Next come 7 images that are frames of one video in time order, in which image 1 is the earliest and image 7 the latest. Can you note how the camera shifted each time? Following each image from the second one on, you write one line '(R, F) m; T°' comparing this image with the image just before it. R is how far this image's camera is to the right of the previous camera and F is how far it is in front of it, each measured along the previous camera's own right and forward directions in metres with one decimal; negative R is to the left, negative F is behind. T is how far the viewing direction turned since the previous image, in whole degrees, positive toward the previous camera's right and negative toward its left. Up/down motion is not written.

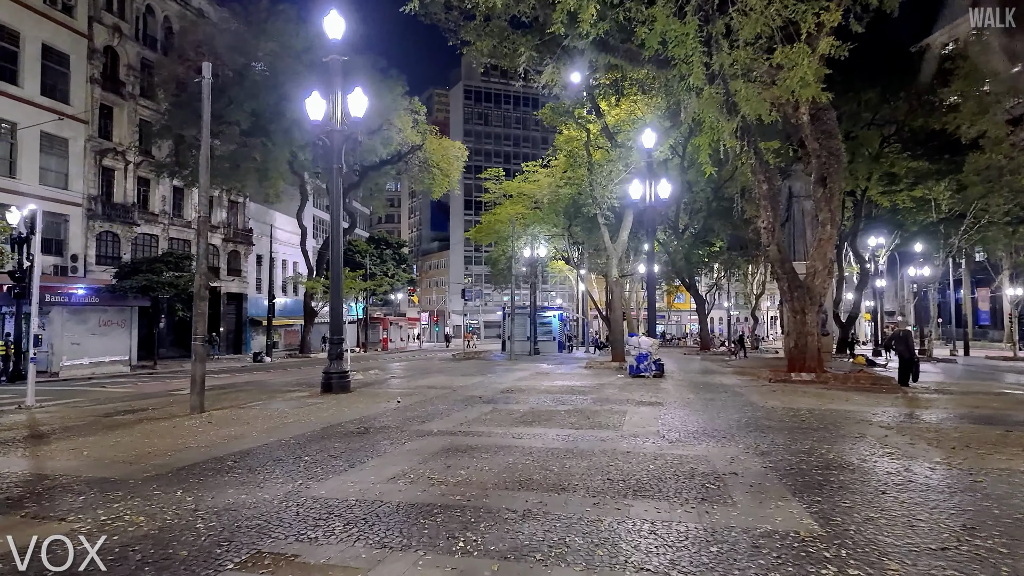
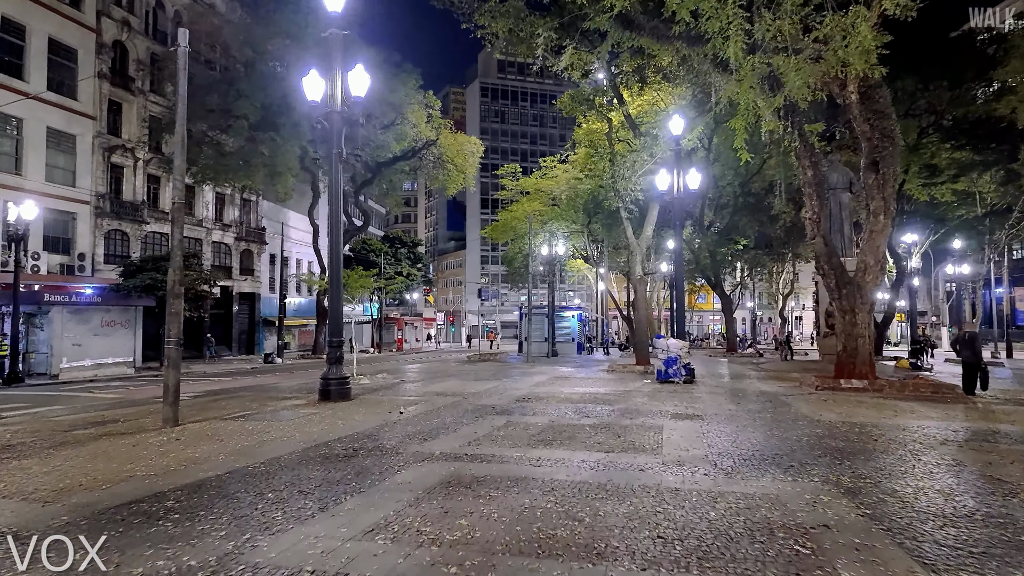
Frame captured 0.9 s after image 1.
(0.0, +1.3) m; -2°
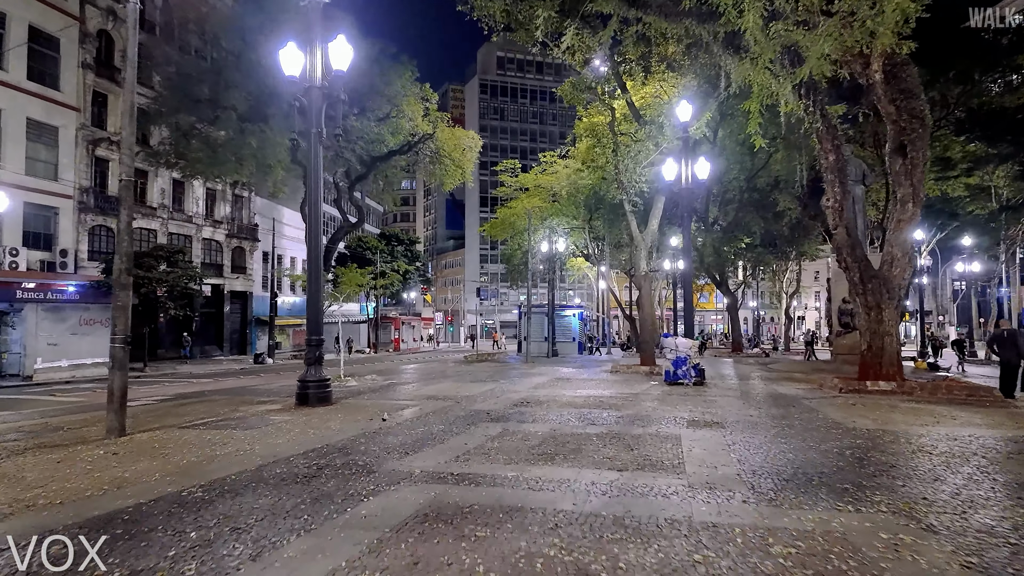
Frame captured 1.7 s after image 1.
(0.0, +1.0) m; 0°
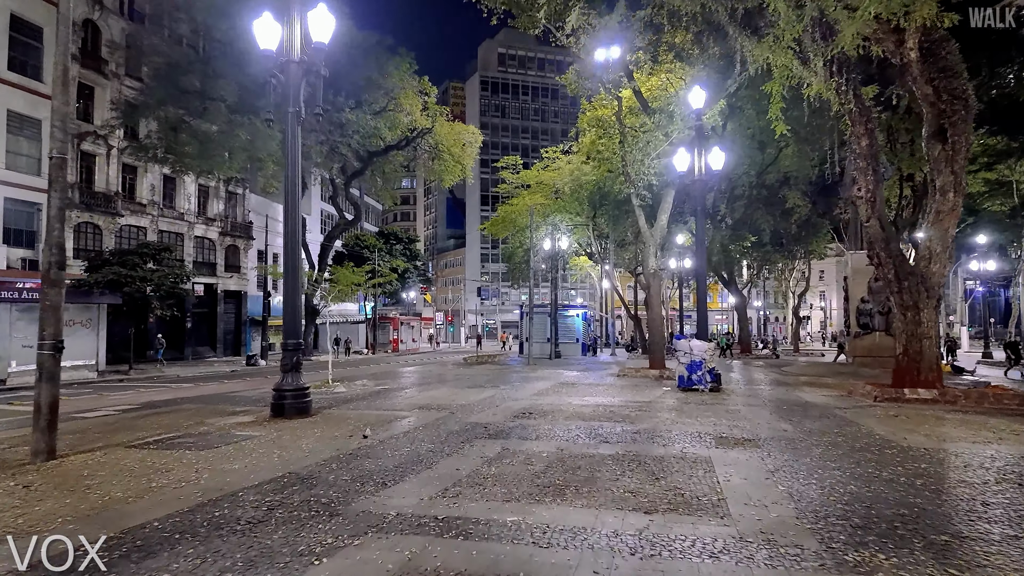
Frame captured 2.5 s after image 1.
(0.0, +1.1) m; 0°
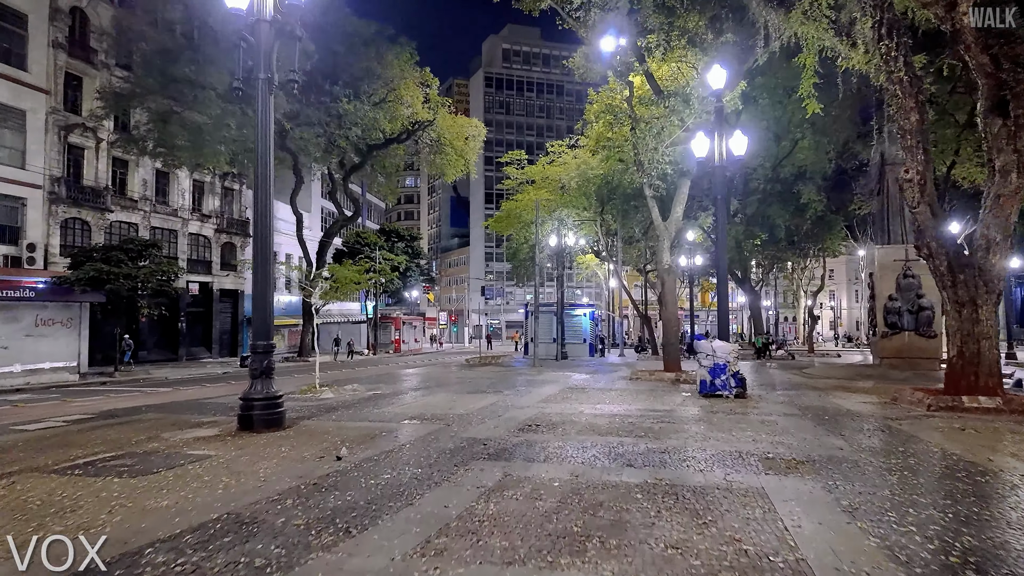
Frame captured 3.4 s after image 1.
(0.0, +1.2) m; 0°
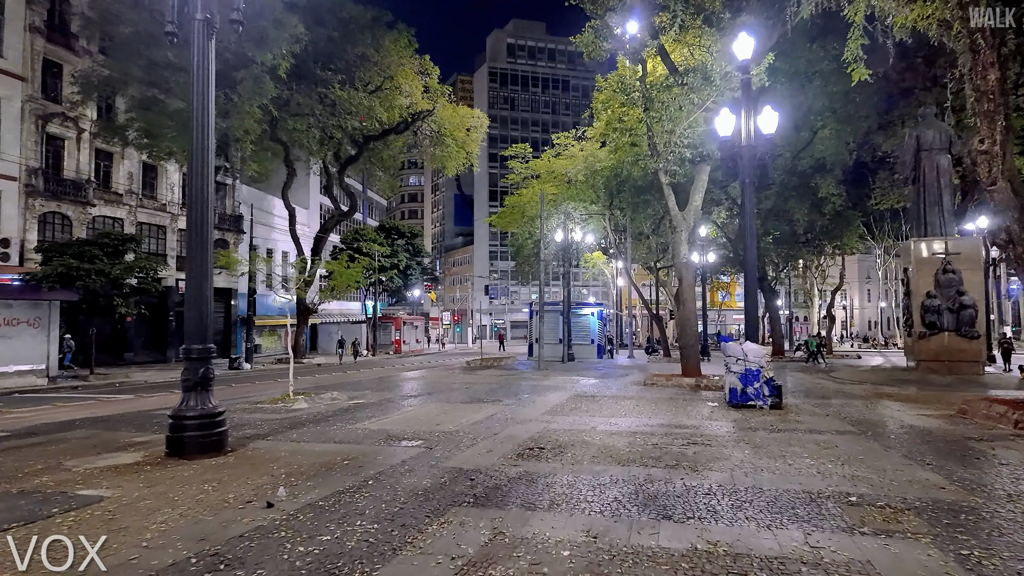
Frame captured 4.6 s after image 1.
(+0.1, +1.6) m; -1°
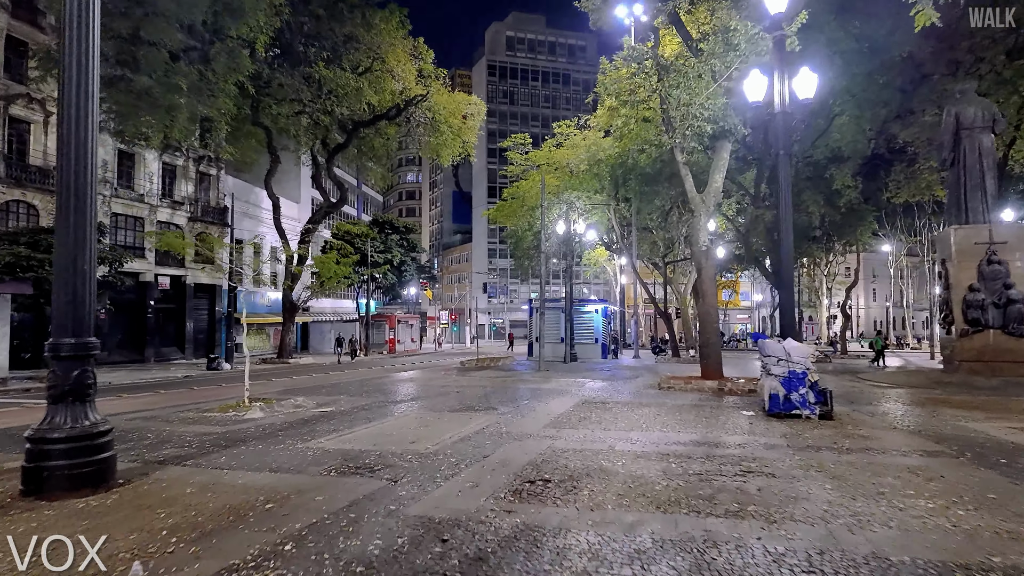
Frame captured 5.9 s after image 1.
(0.0, +1.8) m; 0°
